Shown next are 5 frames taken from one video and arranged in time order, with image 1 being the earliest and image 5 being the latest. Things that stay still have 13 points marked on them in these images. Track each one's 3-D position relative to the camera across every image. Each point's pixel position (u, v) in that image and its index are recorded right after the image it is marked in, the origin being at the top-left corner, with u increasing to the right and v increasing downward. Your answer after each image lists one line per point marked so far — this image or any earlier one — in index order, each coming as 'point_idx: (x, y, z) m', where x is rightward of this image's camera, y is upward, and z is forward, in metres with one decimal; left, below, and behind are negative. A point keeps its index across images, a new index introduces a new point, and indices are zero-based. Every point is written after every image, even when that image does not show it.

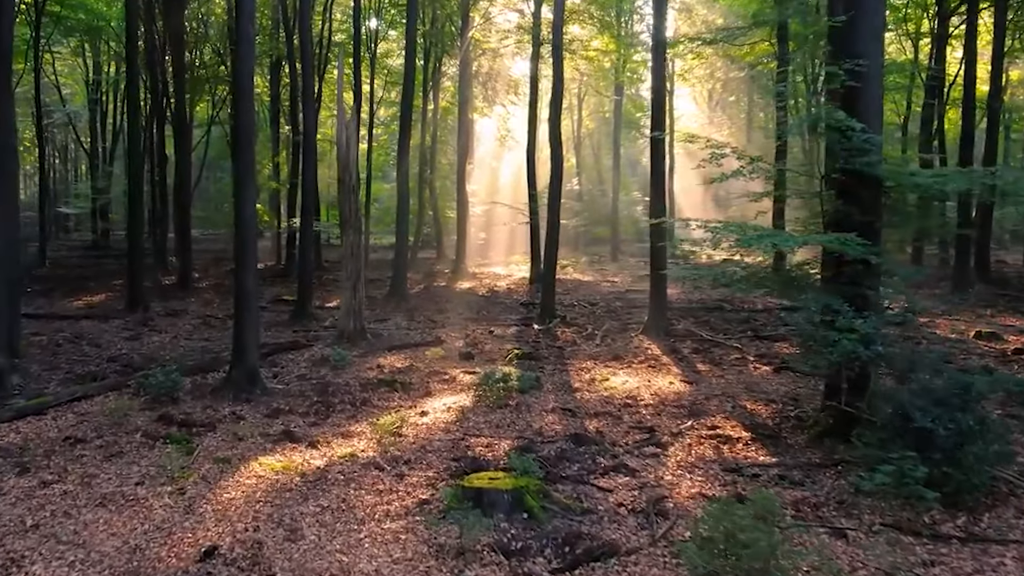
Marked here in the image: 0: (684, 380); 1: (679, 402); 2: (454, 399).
0: (+2.4, -1.3, +10.9) m
1: (+2.0, -1.4, +9.4) m
2: (-0.7, -1.4, +9.6) m
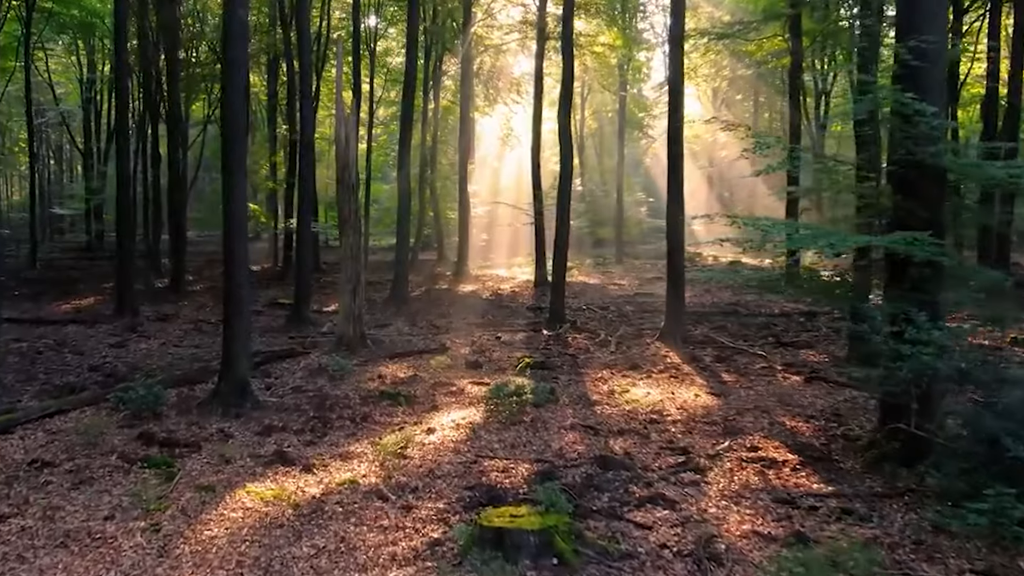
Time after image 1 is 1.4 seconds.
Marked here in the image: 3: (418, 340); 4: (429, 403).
0: (+2.6, -1.3, +10.1) m
1: (+2.2, -1.4, +8.6) m
2: (-0.6, -1.4, +8.8) m
3: (-1.7, -1.0, +14.0) m
4: (-1.0, -1.4, +9.5) m
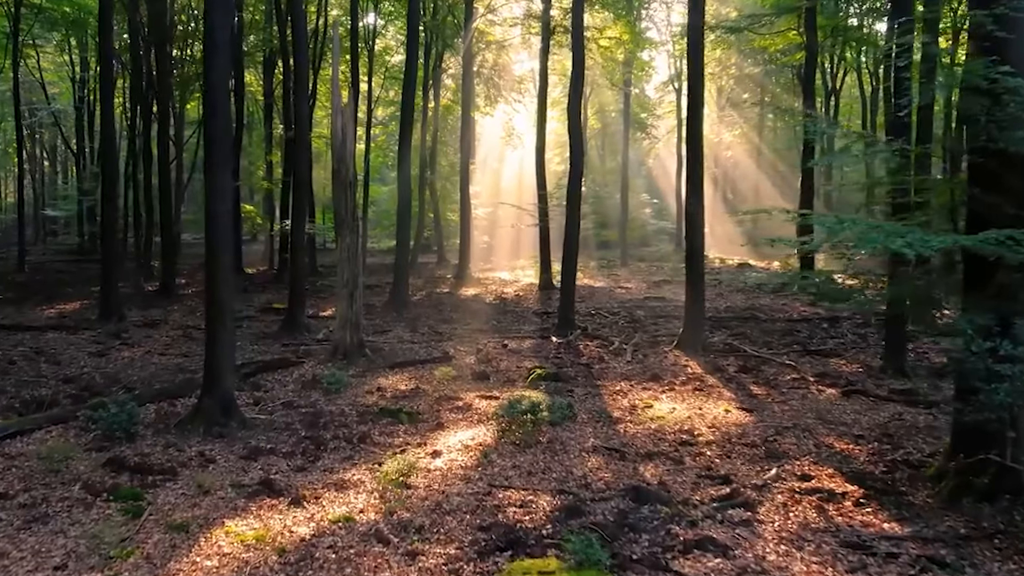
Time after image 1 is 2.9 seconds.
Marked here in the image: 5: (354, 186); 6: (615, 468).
0: (+2.7, -1.4, +9.2) m
1: (+2.4, -1.5, +7.8) m
2: (-0.4, -1.5, +7.9) m
3: (-1.6, -1.0, +13.1) m
4: (-0.9, -1.5, +8.6) m
5: (-2.3, +1.5, +11.6) m
6: (+0.9, -1.6, +6.9) m
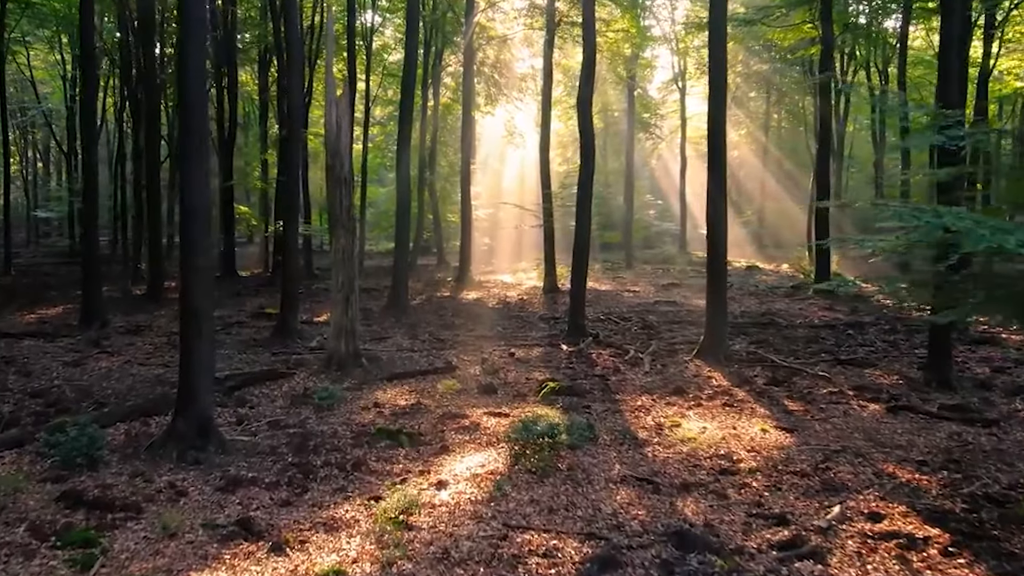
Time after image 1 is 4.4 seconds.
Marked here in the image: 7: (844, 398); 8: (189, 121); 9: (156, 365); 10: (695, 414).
0: (+2.9, -1.5, +8.2) m
1: (+2.5, -1.6, +6.8) m
2: (-0.3, -1.5, +7.0) m
3: (-1.4, -1.1, +12.2) m
4: (-0.7, -1.5, +7.6) m
5: (-2.2, +1.5, +10.7) m
6: (+1.0, -1.6, +5.9) m
7: (+4.1, -1.4, +9.6) m
8: (-2.9, +1.5, +6.9) m
9: (-5.5, -1.2, +11.9) m
10: (+2.1, -1.4, +8.8) m
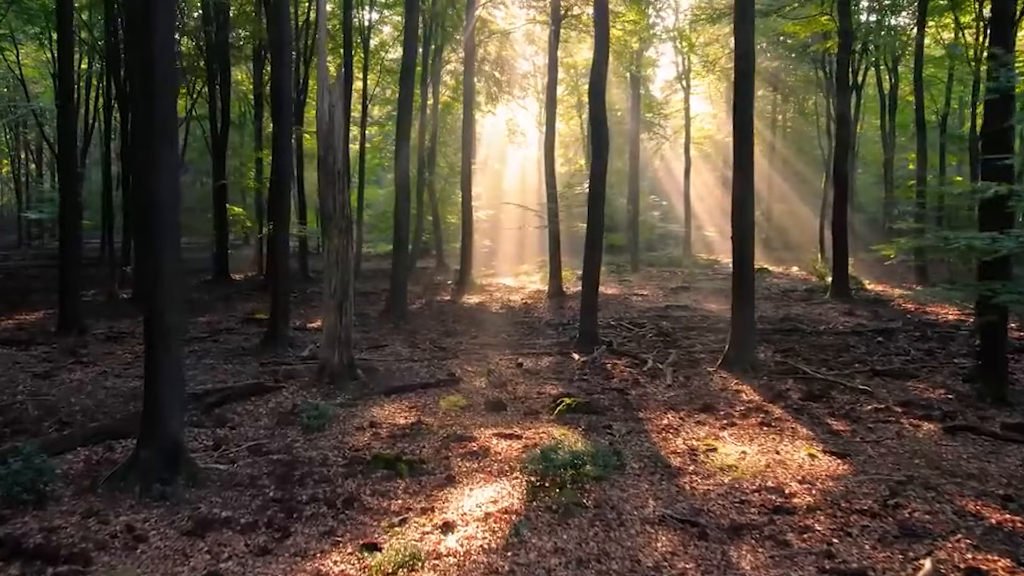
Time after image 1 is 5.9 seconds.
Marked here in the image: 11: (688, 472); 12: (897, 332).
0: (+3.0, -1.5, +7.3) m
1: (+2.6, -1.6, +5.9) m
2: (-0.2, -1.6, +6.0) m
3: (-1.3, -1.2, +11.2) m
4: (-0.6, -1.6, +6.7) m
5: (-2.1, +1.4, +9.7) m
6: (+1.2, -1.7, +5.0) m
7: (+4.2, -1.4, +8.6) m
8: (-2.7, +1.5, +6.0) m
9: (-5.4, -1.2, +11.0) m
10: (+2.2, -1.5, +7.9) m
11: (+1.5, -1.6, +6.6) m
12: (+7.1, -0.8, +14.4) m
